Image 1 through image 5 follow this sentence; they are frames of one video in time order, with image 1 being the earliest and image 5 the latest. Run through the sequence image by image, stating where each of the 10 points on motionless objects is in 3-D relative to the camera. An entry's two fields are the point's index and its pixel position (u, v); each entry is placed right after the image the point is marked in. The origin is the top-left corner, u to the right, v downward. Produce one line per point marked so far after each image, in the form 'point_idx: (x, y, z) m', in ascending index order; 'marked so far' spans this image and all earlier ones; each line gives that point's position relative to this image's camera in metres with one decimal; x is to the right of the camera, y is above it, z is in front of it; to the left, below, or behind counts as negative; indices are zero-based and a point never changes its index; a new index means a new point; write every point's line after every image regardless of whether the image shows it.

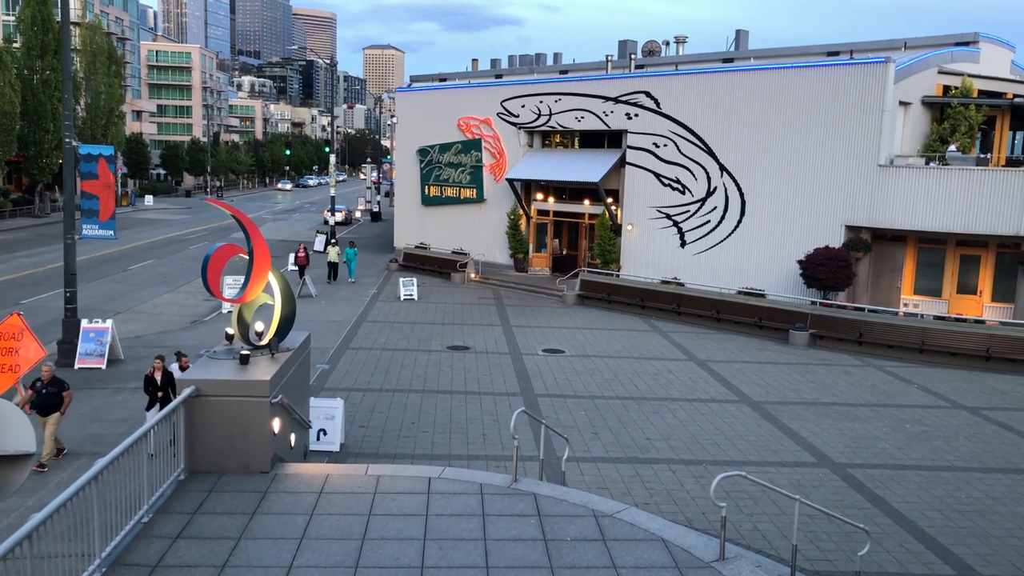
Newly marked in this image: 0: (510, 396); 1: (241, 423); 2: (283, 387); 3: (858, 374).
0: (0.0, -2.1, +15.7) m
1: (-2.9, -1.4, +8.6) m
2: (-2.6, -1.1, +9.5) m
3: (+8.0, -2.0, +18.6) m
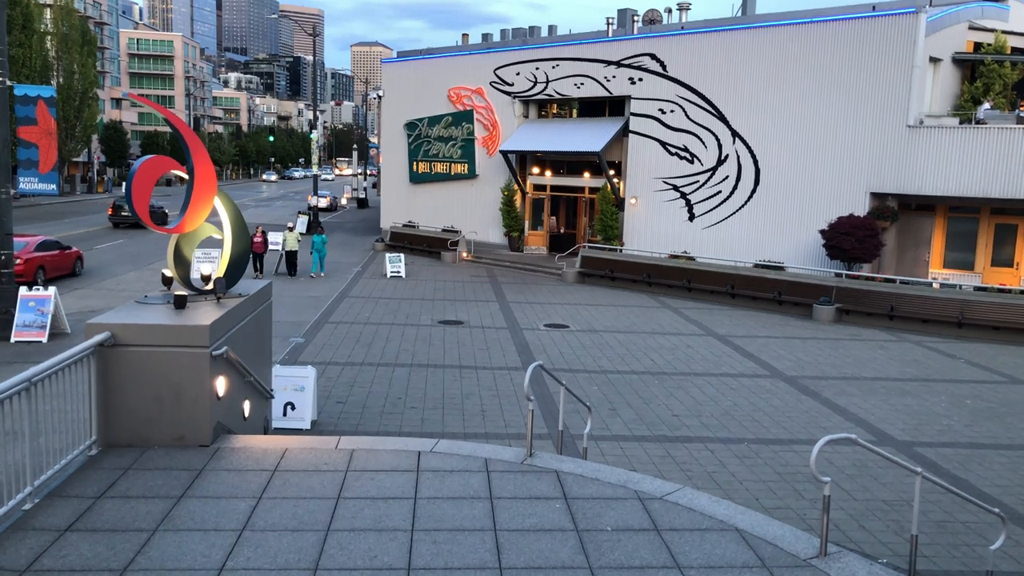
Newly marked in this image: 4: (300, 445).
0: (0.0, -1.4, +13.7) m
1: (-2.7, -0.8, +6.6) m
2: (-2.5, -0.5, +7.4) m
3: (+7.9, -1.3, +16.8) m
4: (-1.8, -1.3, +6.9) m
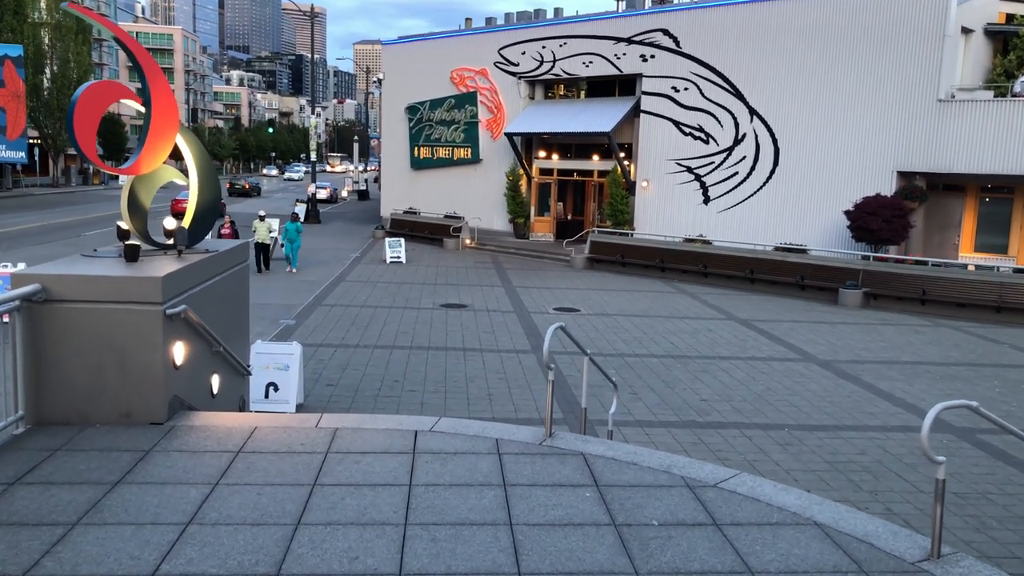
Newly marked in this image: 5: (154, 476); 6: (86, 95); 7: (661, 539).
0: (+0.1, -1.0, +12.5) m
1: (-2.6, -0.4, +5.4) m
2: (-2.4, -0.1, +6.3) m
3: (+8.1, -0.9, +15.6) m
4: (-1.7, -1.0, +5.8) m
5: (-2.1, -1.1, +4.7) m
6: (-3.1, +1.4, +5.9) m
7: (+0.8, -1.3, +4.2) m
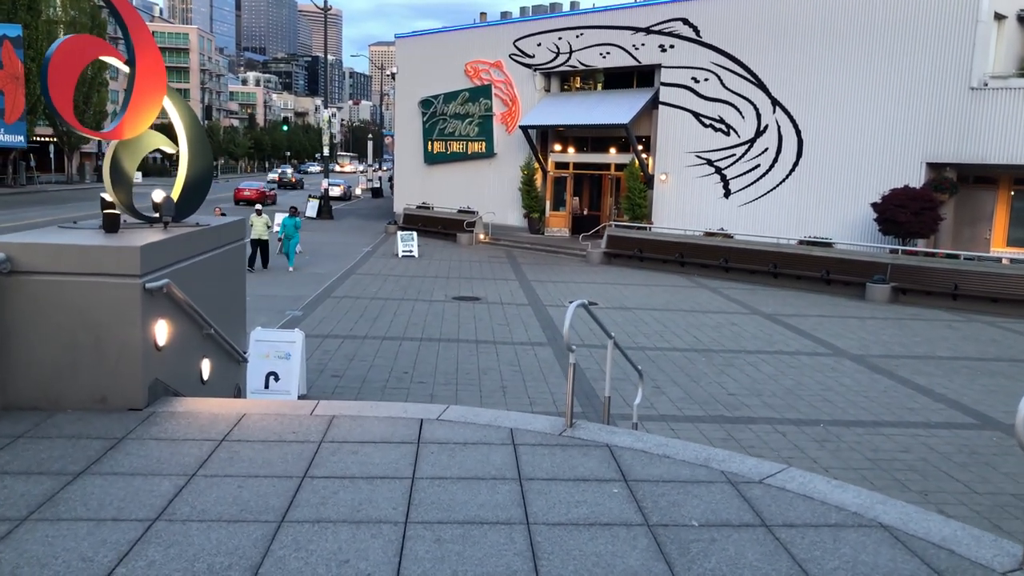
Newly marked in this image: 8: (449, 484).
0: (+0.4, -0.9, +12.0) m
1: (-2.5, -0.2, +4.9) m
2: (-2.3, +0.1, +5.8) m
3: (+8.3, -0.7, +14.9) m
4: (-1.6, -0.8, +5.2) m
5: (-2.0, -0.9, +4.2) m
6: (-3.0, +1.6, +5.4) m
7: (+0.8, -1.1, +3.6) m
8: (-0.3, -1.0, +4.1) m
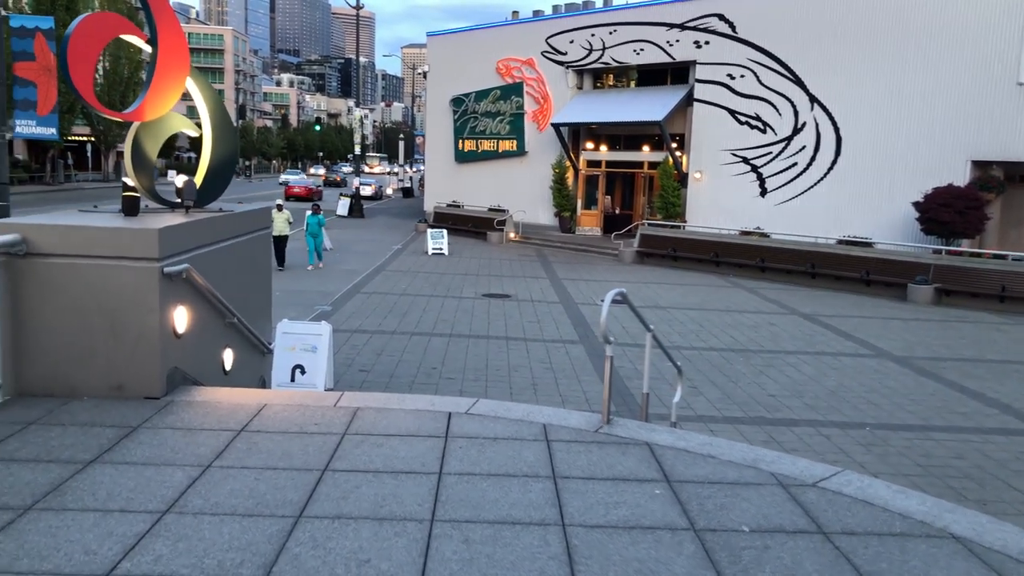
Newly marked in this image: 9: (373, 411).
0: (+0.8, -0.8, +11.7) m
1: (-2.3, -0.1, +4.7) m
2: (-2.1, +0.2, +5.6) m
3: (+8.9, -0.8, +14.3) m
4: (-1.4, -0.7, +5.0) m
5: (-1.8, -0.8, +4.0) m
6: (-2.8, +1.7, +5.2) m
7: (+1.0, -1.1, +3.3) m
8: (-0.2, -0.9, +3.9) m
9: (-0.8, -0.7, +4.9) m
